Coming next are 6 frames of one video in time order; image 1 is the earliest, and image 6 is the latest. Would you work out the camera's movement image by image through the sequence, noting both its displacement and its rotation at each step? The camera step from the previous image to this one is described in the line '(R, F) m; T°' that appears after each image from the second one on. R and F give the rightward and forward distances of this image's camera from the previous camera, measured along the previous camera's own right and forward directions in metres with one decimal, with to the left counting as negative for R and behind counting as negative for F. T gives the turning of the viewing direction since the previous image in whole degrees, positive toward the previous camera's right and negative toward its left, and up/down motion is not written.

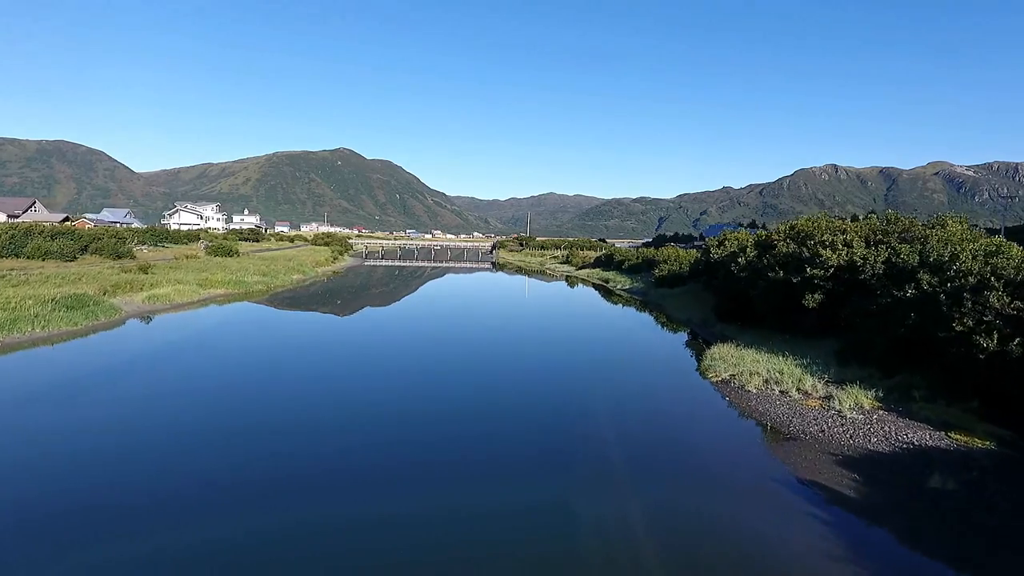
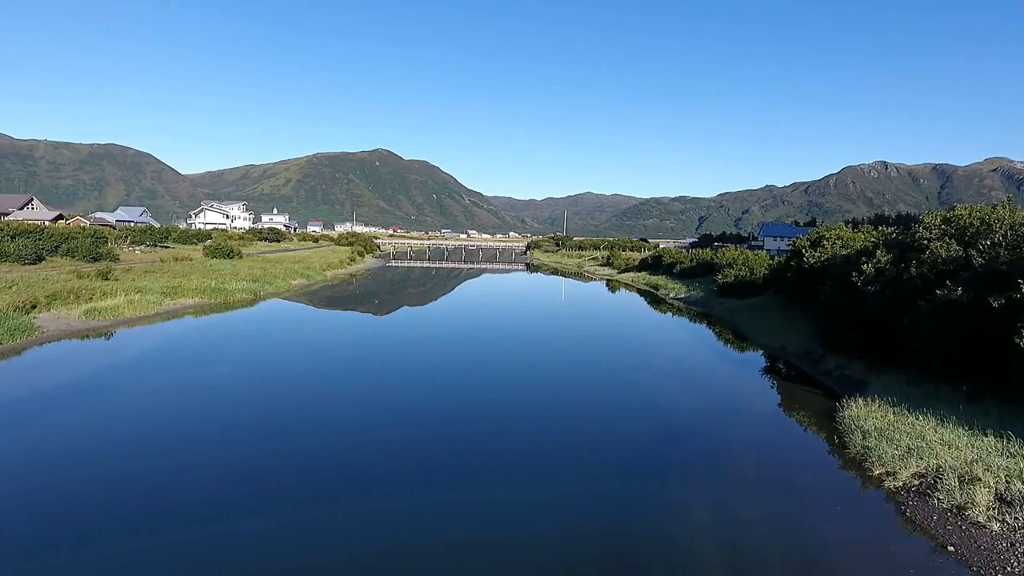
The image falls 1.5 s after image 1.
(+0.1, +1.9) m; -3°
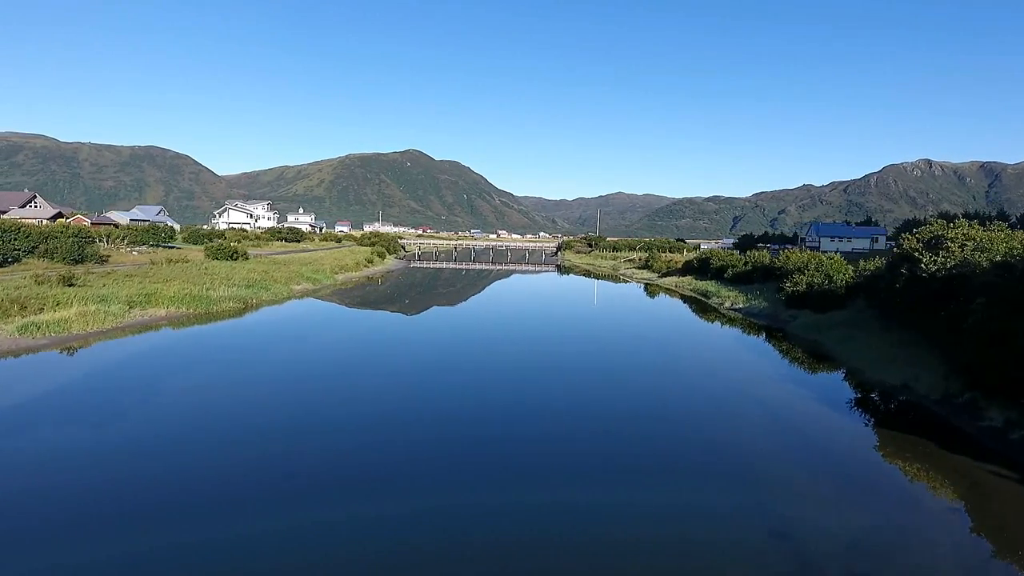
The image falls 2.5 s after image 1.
(0.0, +1.3) m; -3°
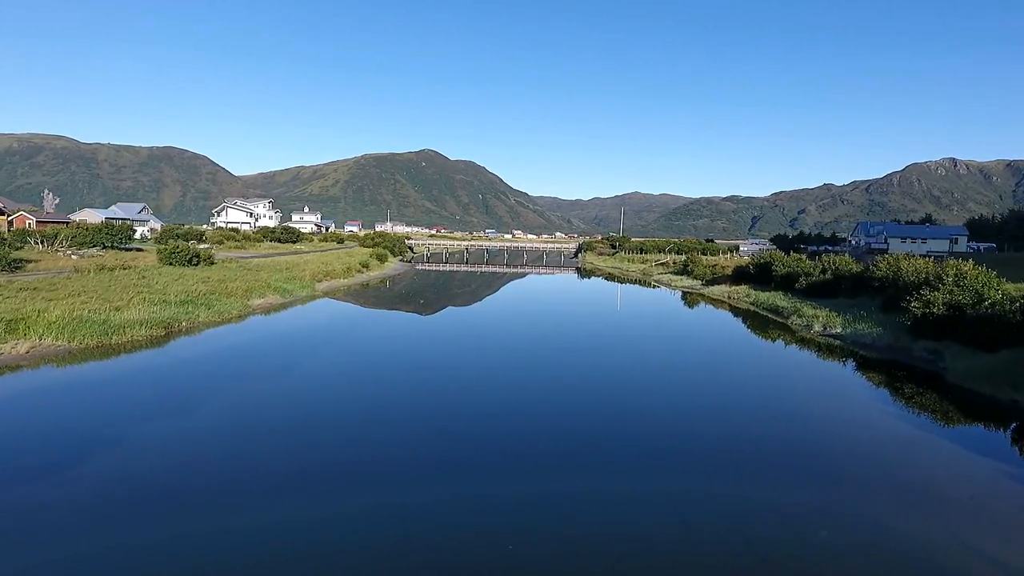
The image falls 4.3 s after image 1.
(0.0, +2.1) m; -1°
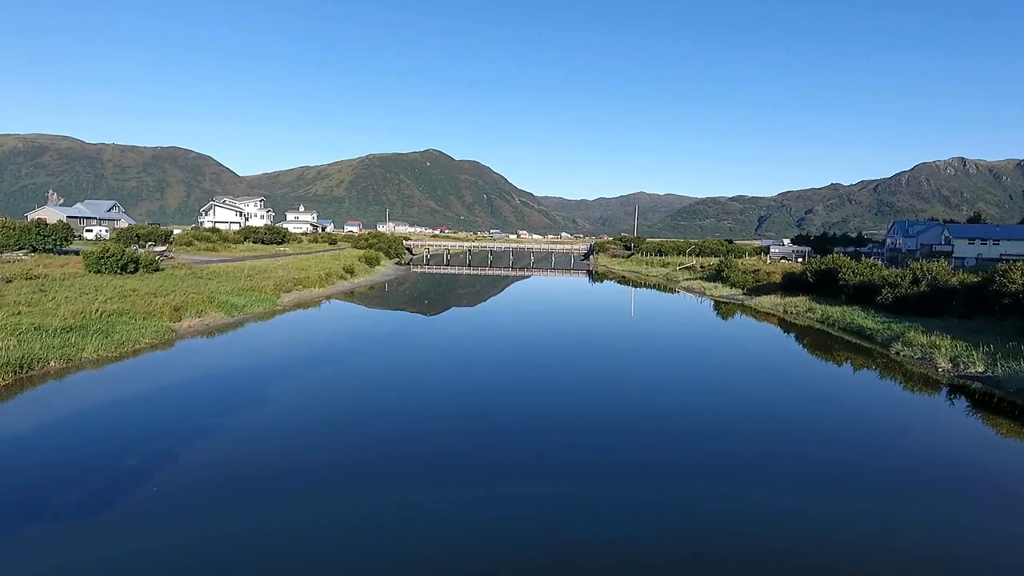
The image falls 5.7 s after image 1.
(0.0, +1.8) m; 0°
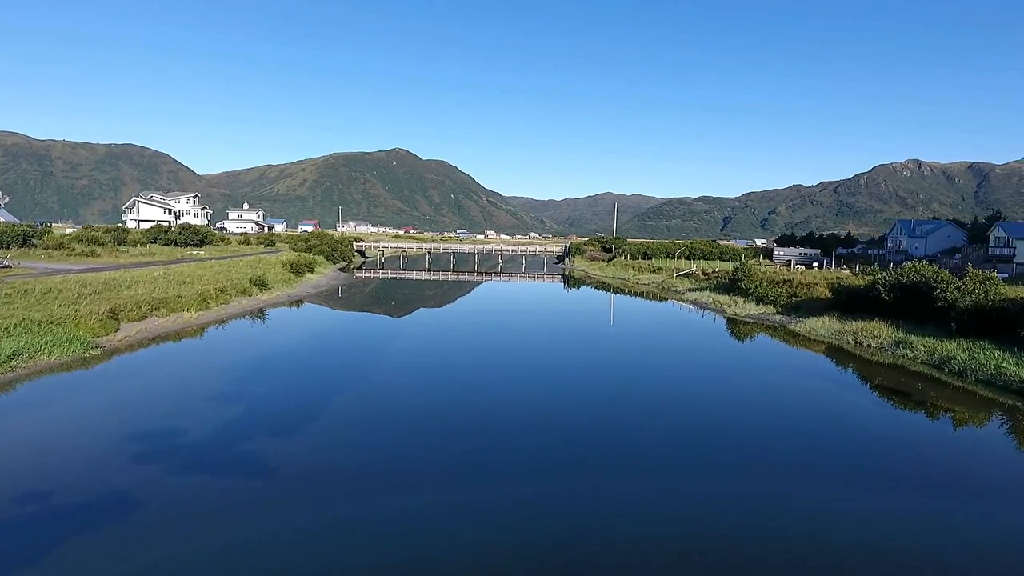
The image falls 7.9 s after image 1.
(+0.1, +2.6) m; +3°
